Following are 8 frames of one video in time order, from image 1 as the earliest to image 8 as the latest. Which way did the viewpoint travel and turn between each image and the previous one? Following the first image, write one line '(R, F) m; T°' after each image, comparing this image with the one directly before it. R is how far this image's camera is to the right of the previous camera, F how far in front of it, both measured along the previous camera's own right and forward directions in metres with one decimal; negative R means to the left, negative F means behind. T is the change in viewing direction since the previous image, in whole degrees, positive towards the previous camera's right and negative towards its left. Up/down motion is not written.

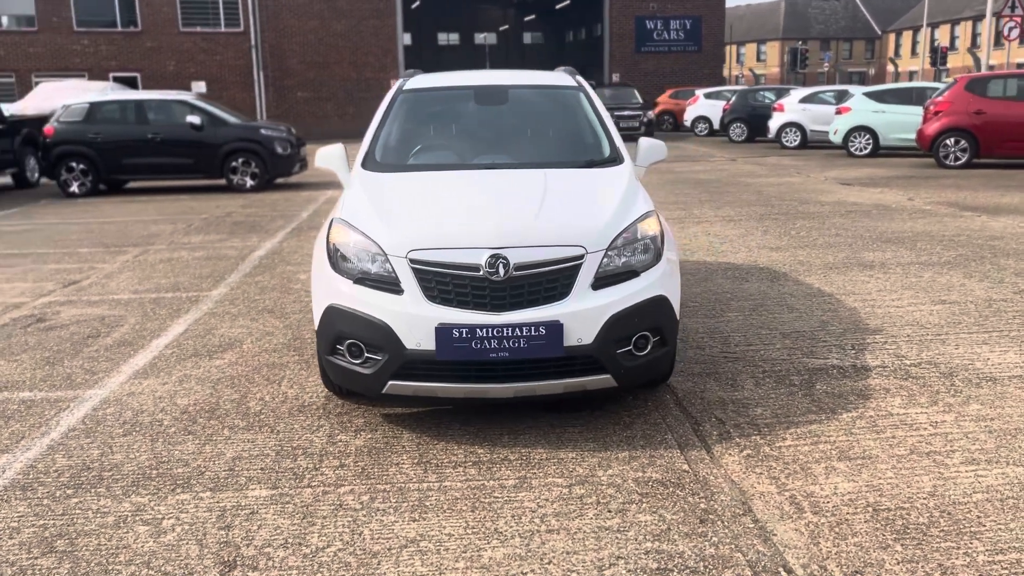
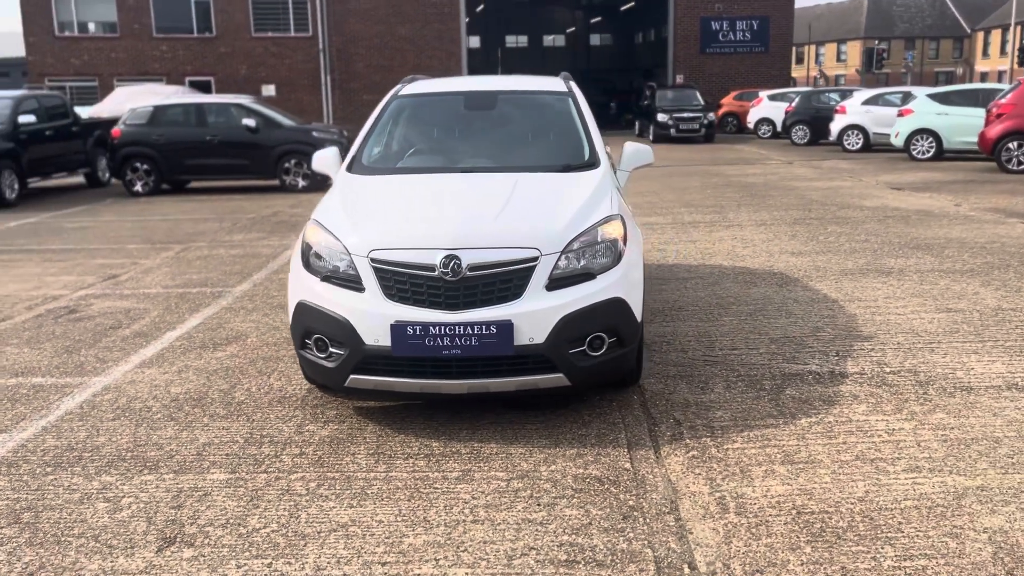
(+0.5, -0.1) m; -5°
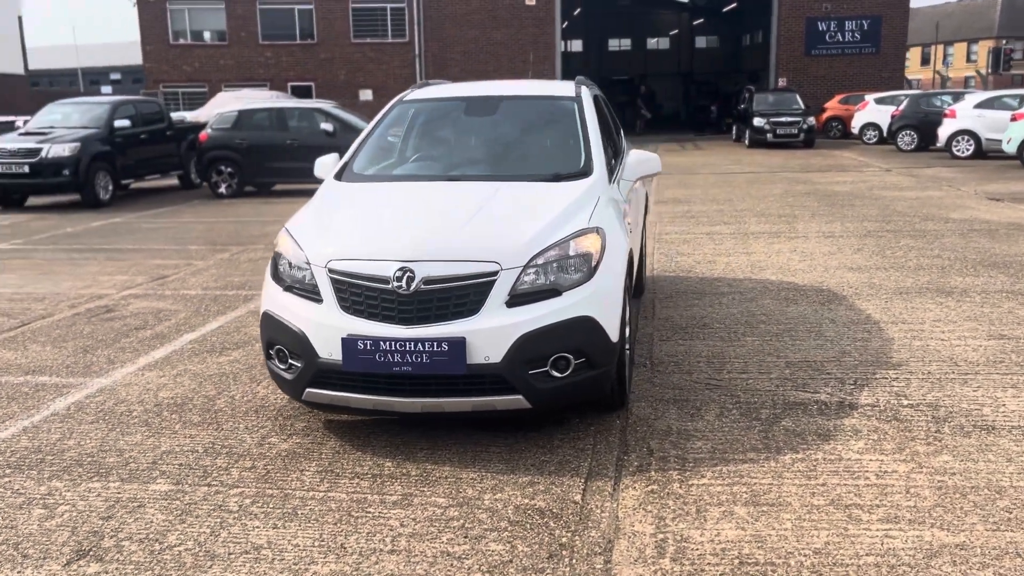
(+0.6, +0.2) m; -7°
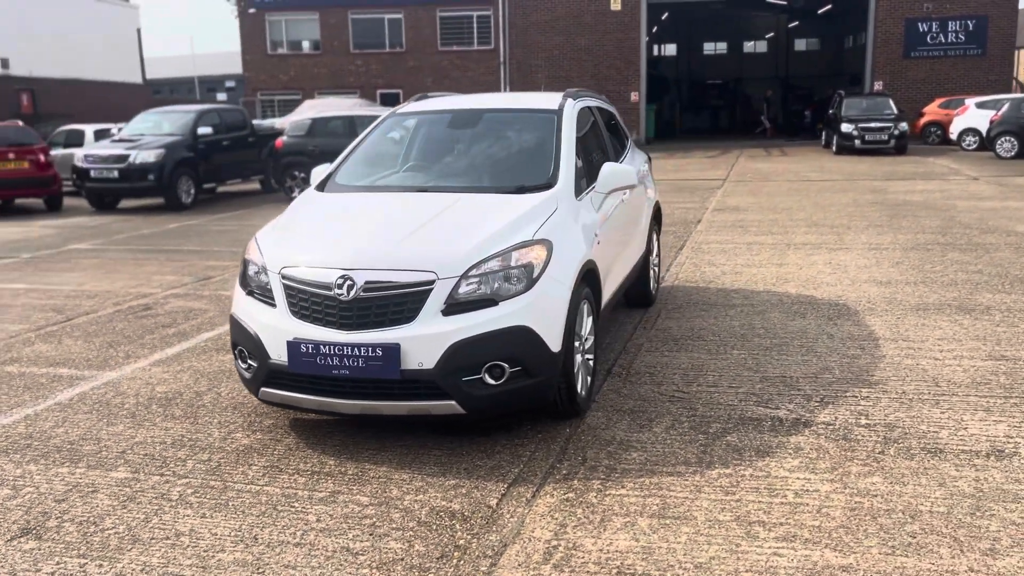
(+0.7, -0.1) m; -7°
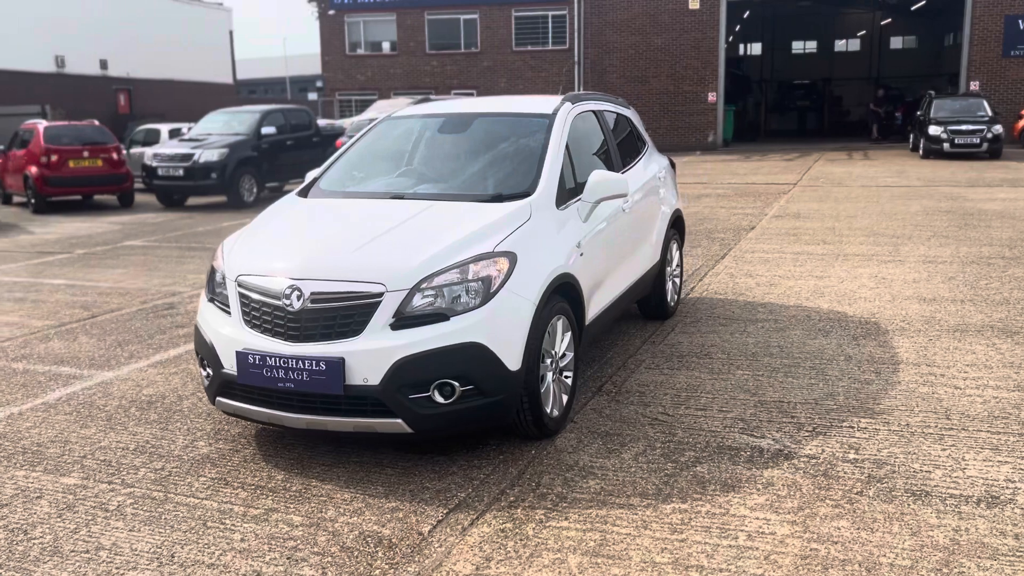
(+0.6, +0.2) m; -6°
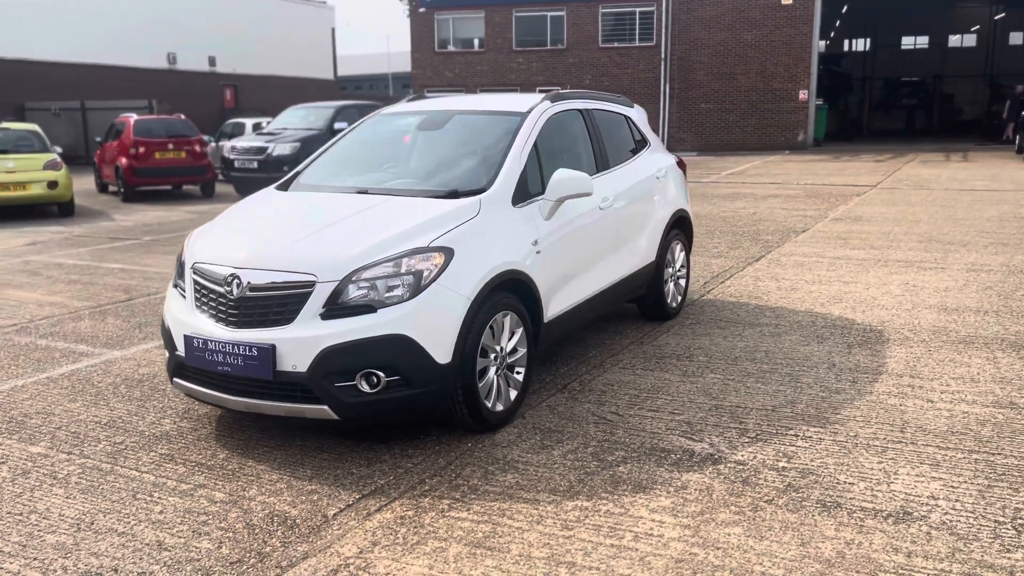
(+0.7, 0.0) m; -7°
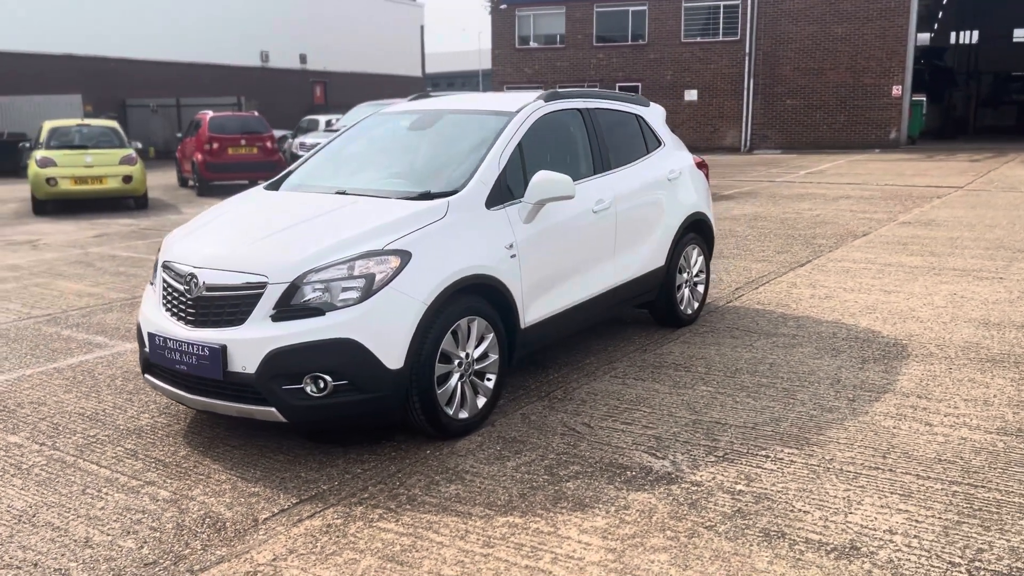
(+0.6, +0.1) m; -6°
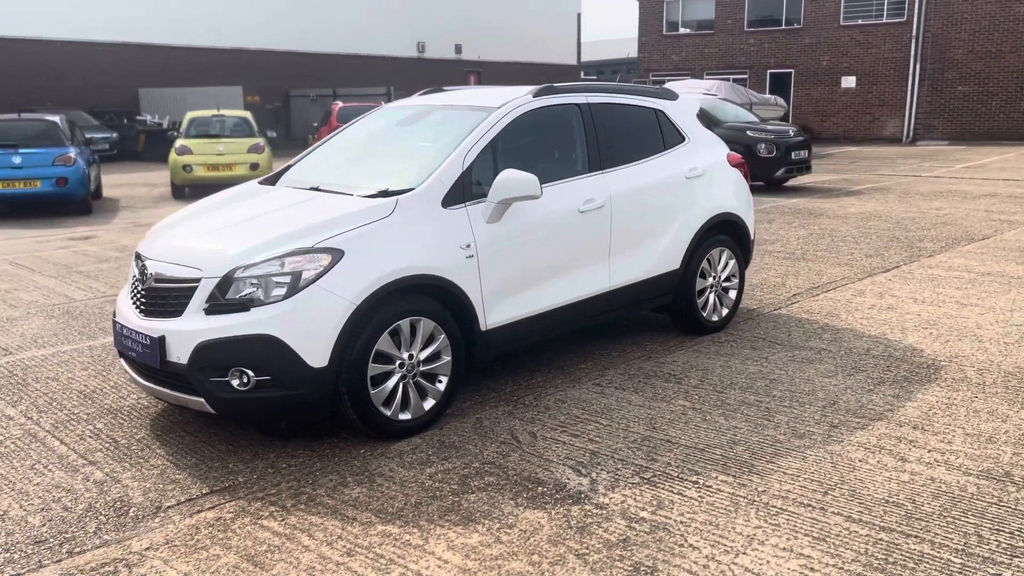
(+1.0, +0.2) m; -11°
